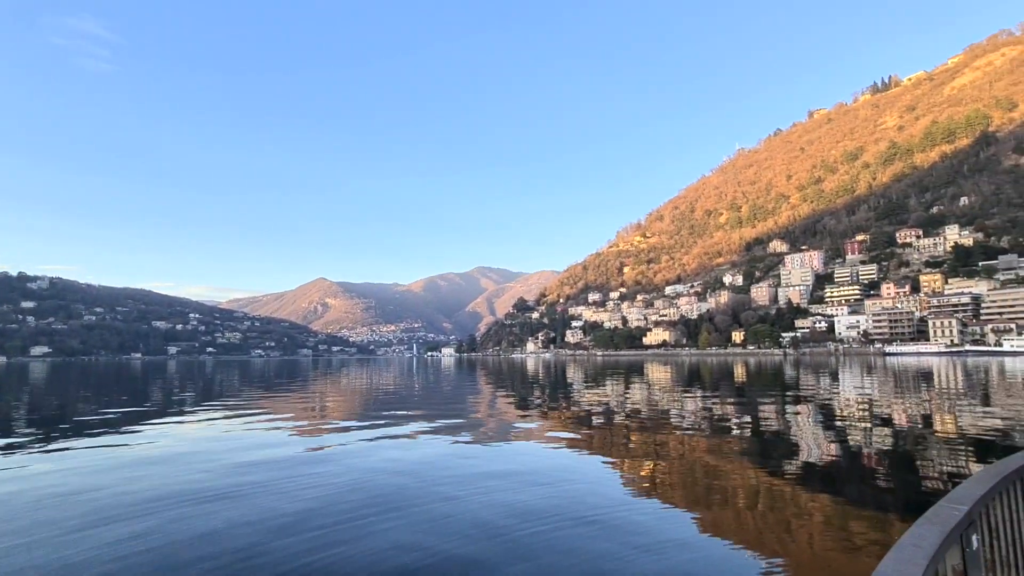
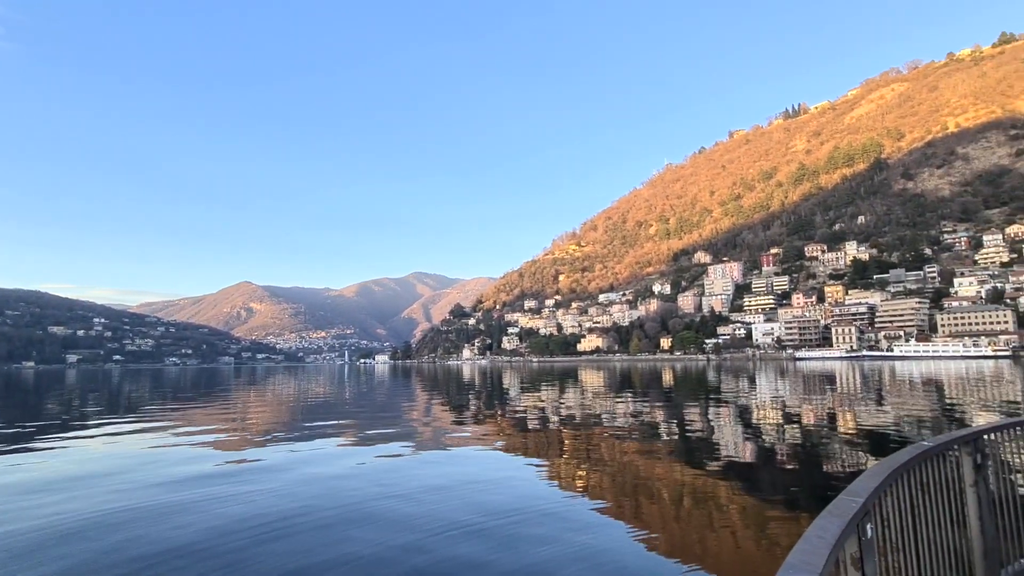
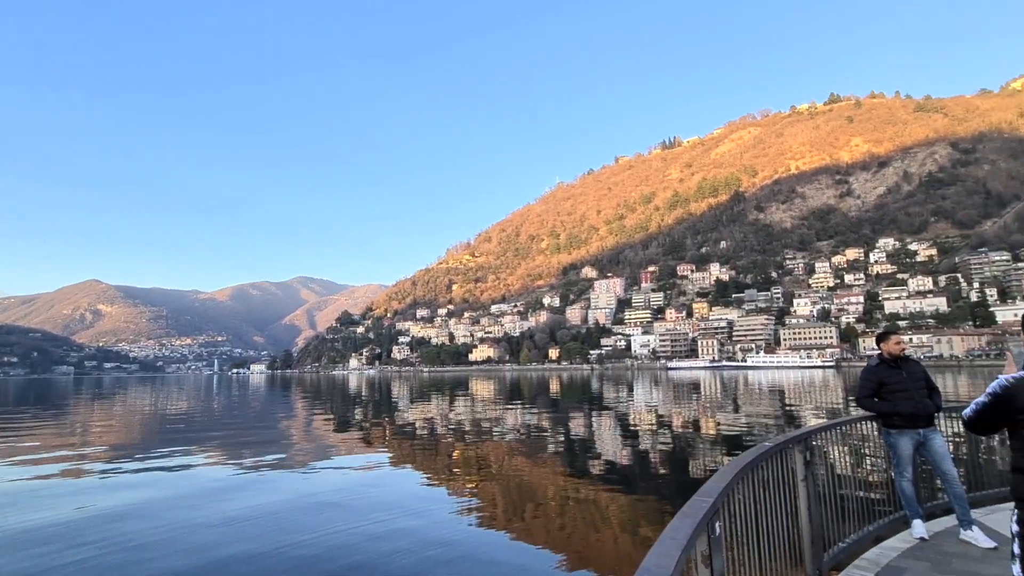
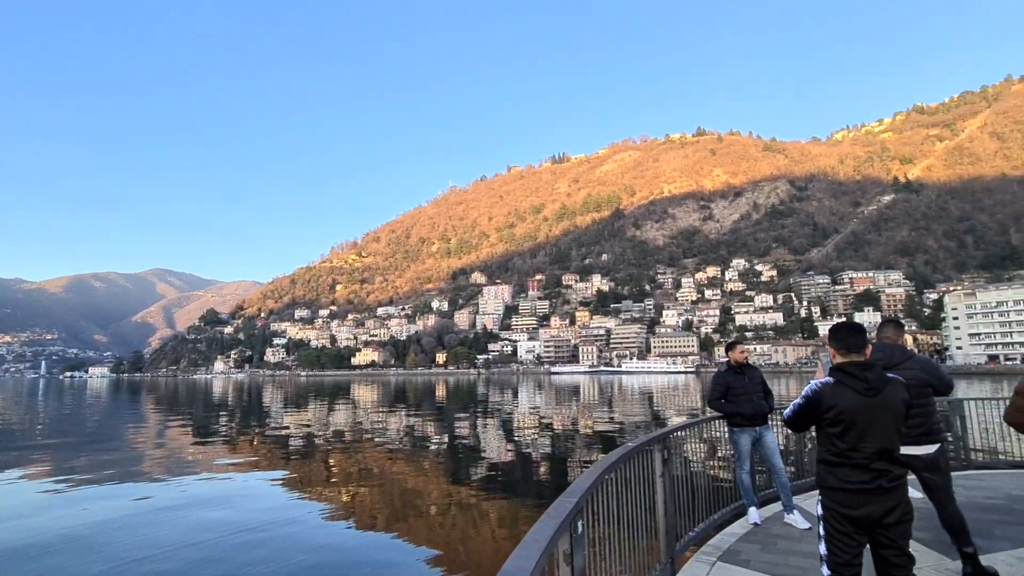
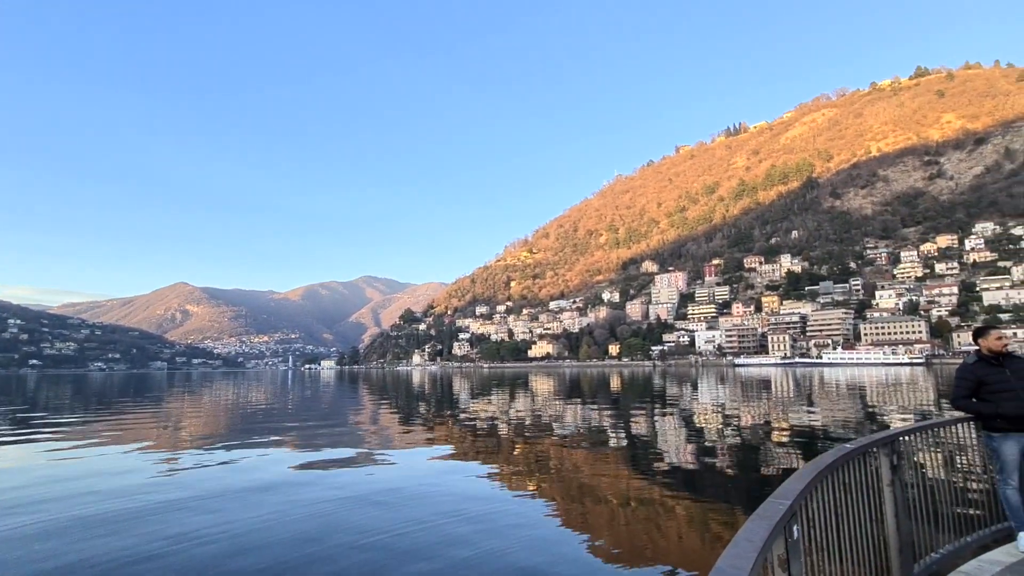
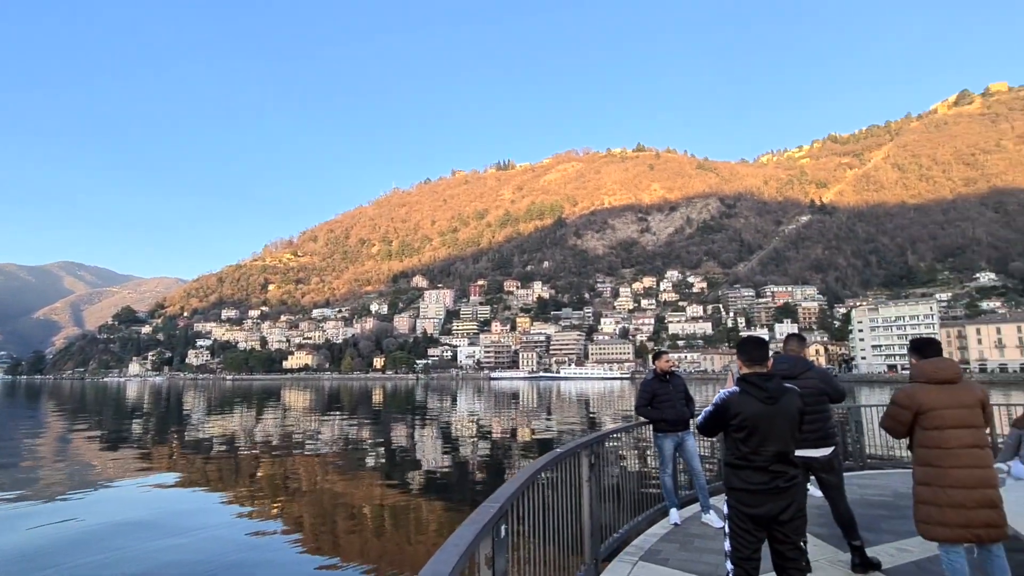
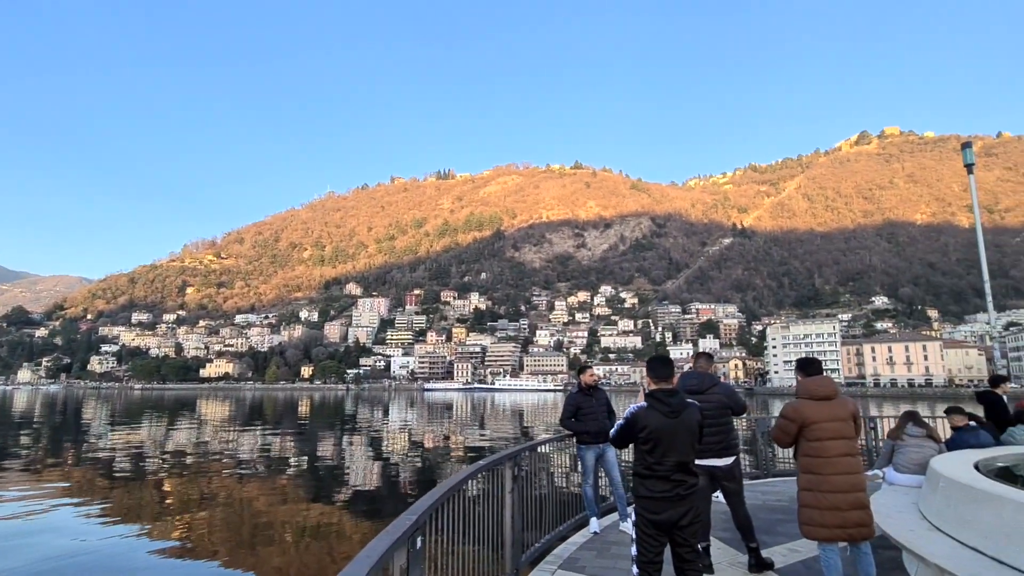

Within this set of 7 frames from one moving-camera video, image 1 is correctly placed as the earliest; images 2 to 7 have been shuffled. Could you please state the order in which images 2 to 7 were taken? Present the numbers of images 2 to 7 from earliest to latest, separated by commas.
2, 5, 3, 4, 6, 7
